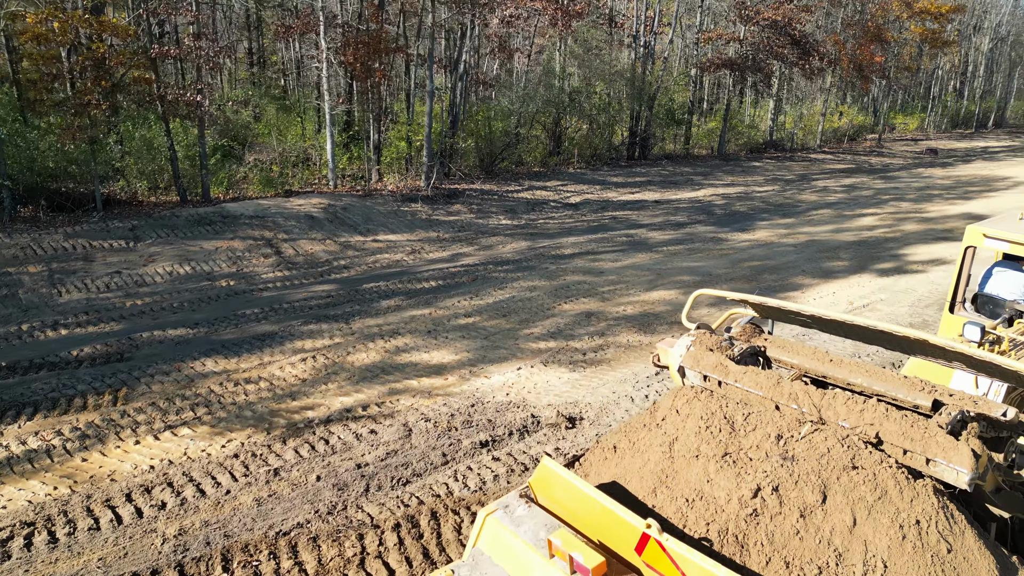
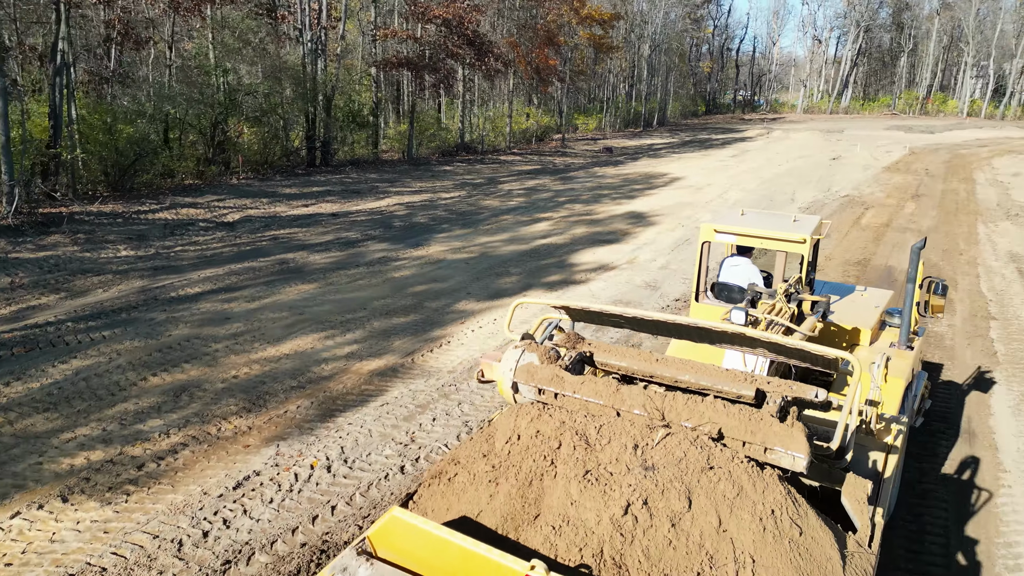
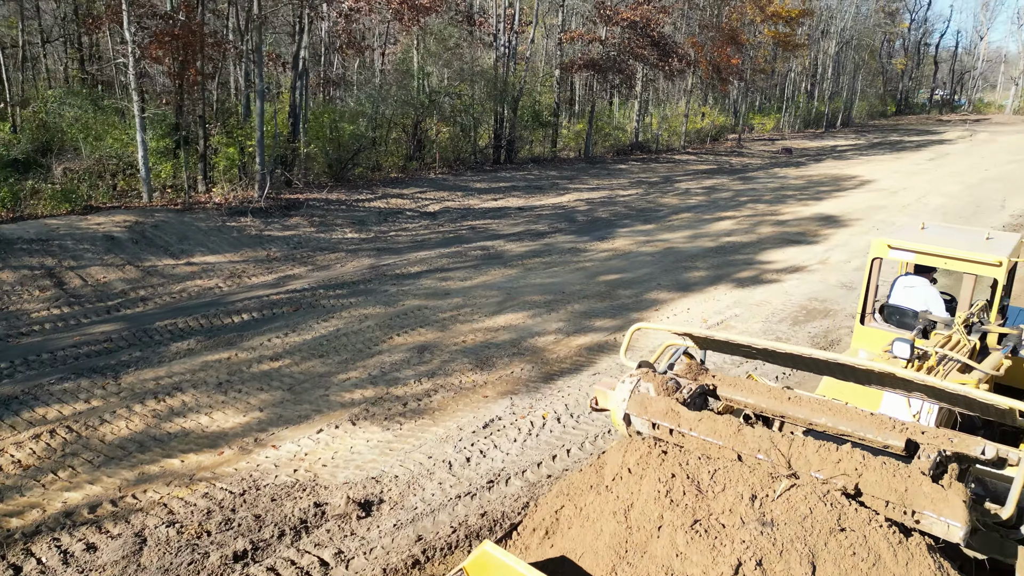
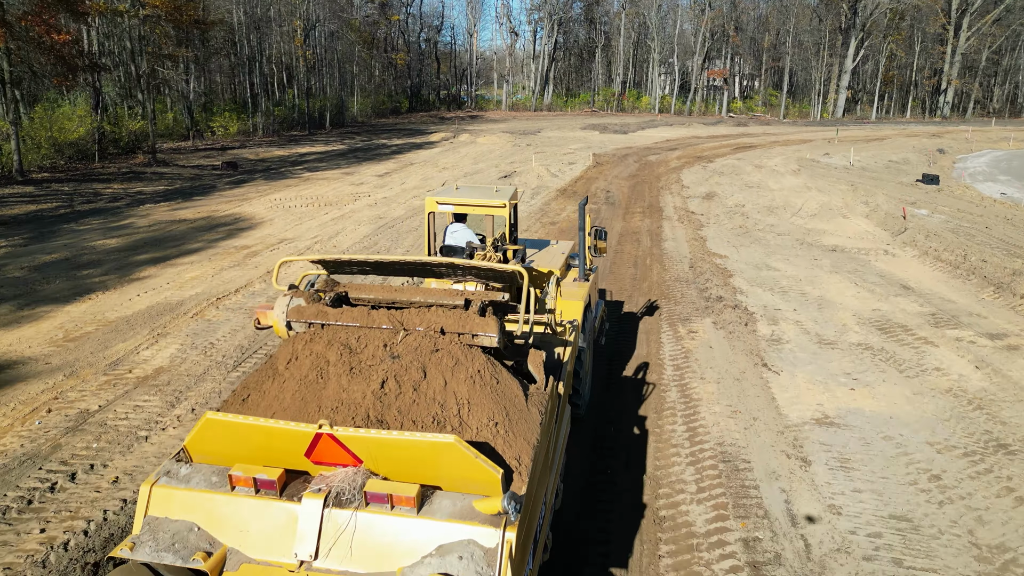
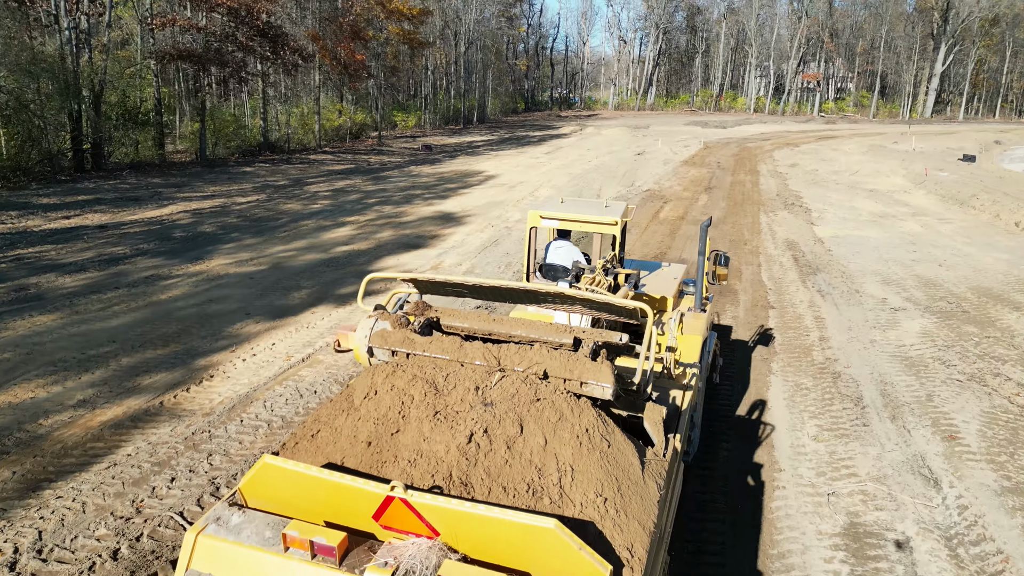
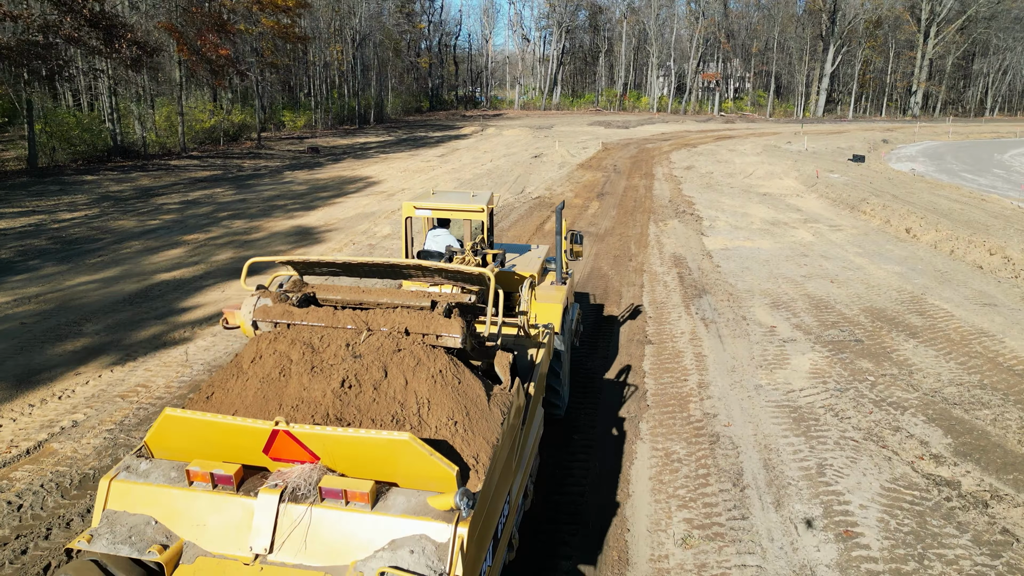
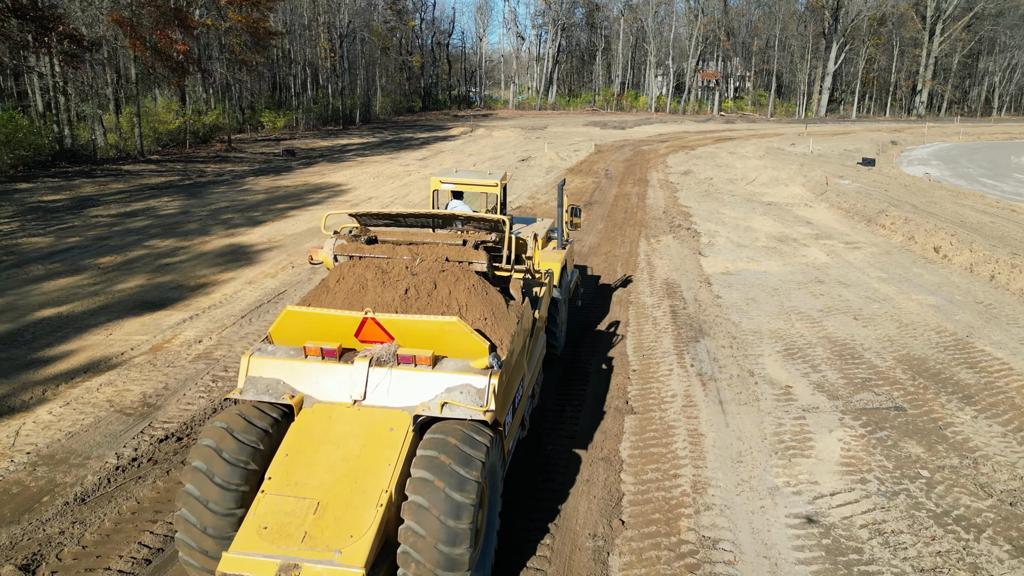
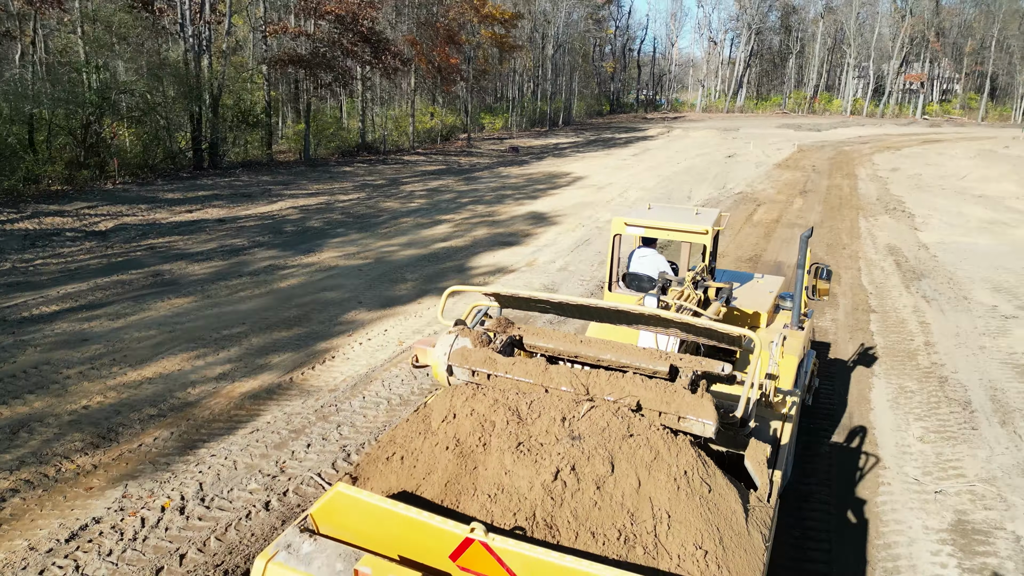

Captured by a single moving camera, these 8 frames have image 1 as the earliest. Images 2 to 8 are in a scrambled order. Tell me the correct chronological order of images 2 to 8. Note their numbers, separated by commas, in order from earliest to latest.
3, 2, 8, 5, 6, 7, 4
